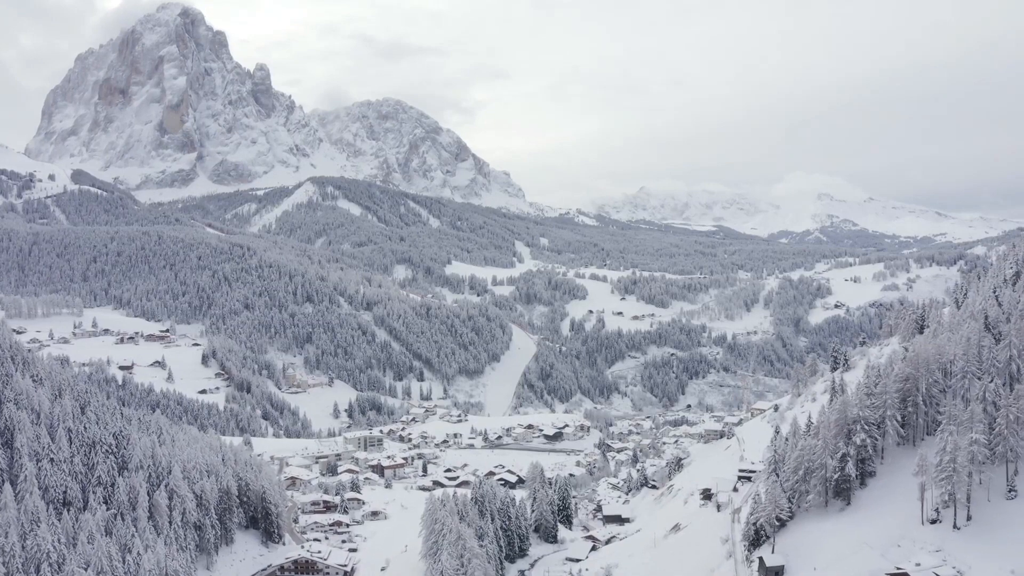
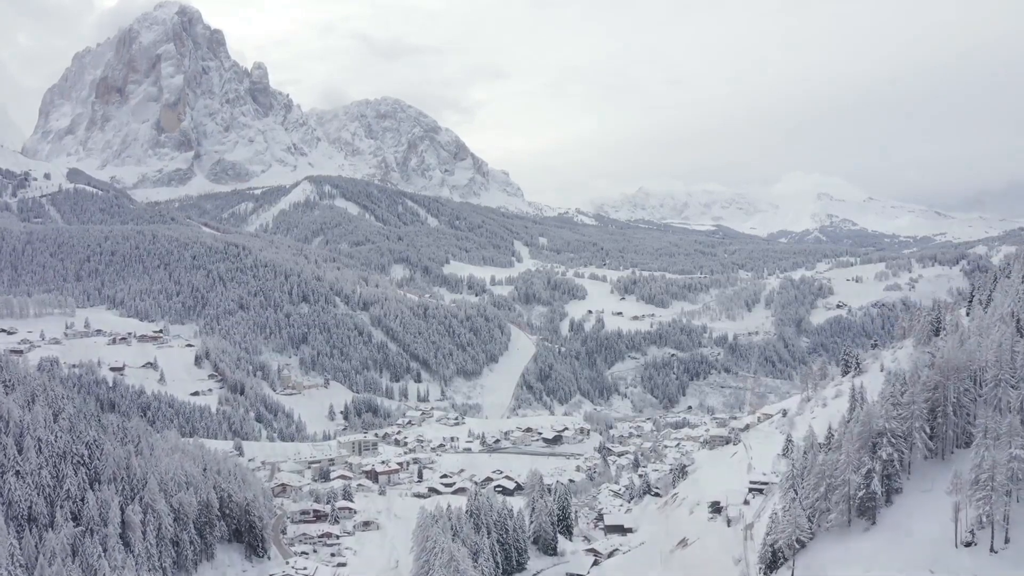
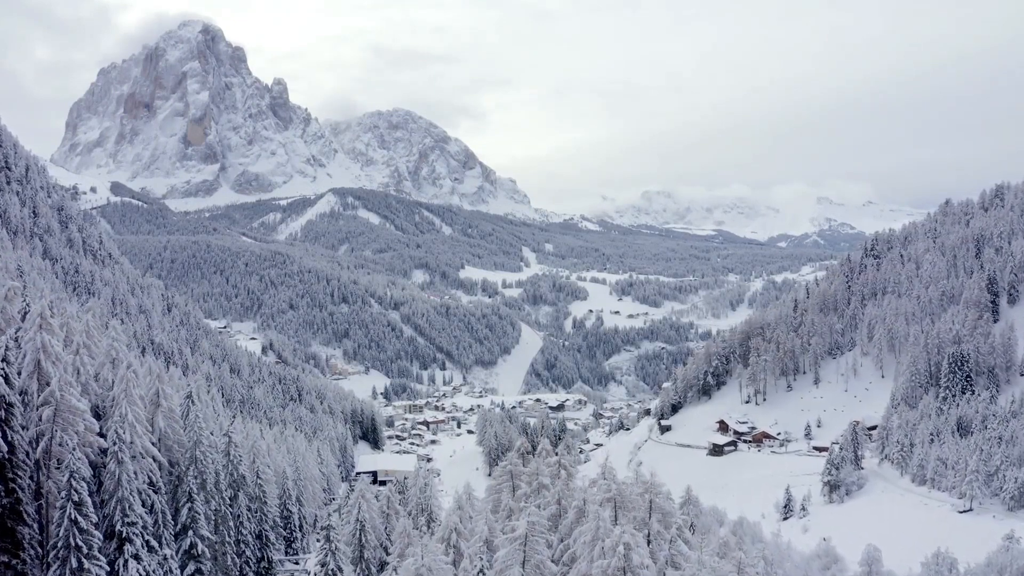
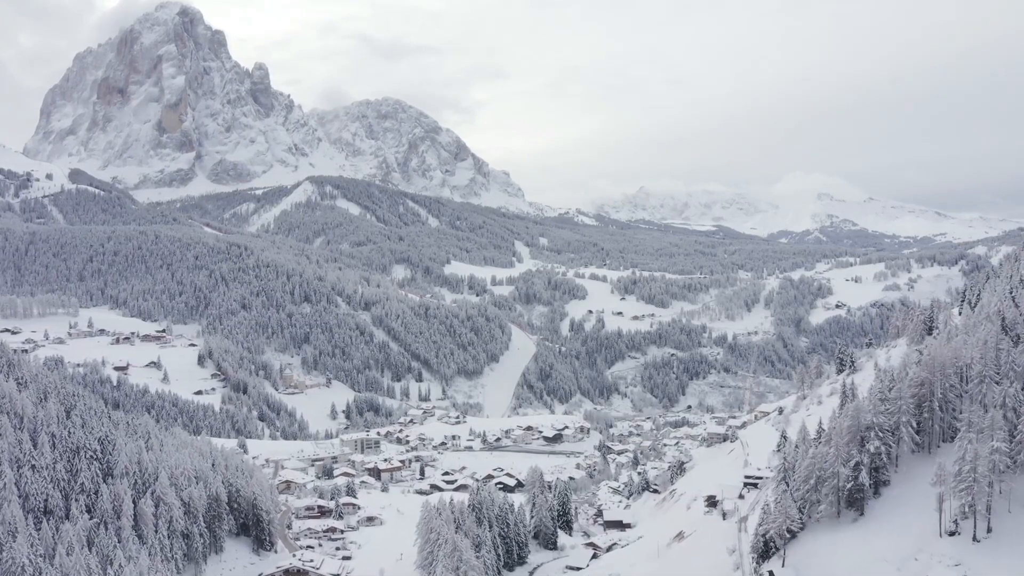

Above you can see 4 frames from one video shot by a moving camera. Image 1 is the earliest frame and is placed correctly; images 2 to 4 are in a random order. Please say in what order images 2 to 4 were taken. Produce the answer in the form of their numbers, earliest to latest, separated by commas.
4, 2, 3
